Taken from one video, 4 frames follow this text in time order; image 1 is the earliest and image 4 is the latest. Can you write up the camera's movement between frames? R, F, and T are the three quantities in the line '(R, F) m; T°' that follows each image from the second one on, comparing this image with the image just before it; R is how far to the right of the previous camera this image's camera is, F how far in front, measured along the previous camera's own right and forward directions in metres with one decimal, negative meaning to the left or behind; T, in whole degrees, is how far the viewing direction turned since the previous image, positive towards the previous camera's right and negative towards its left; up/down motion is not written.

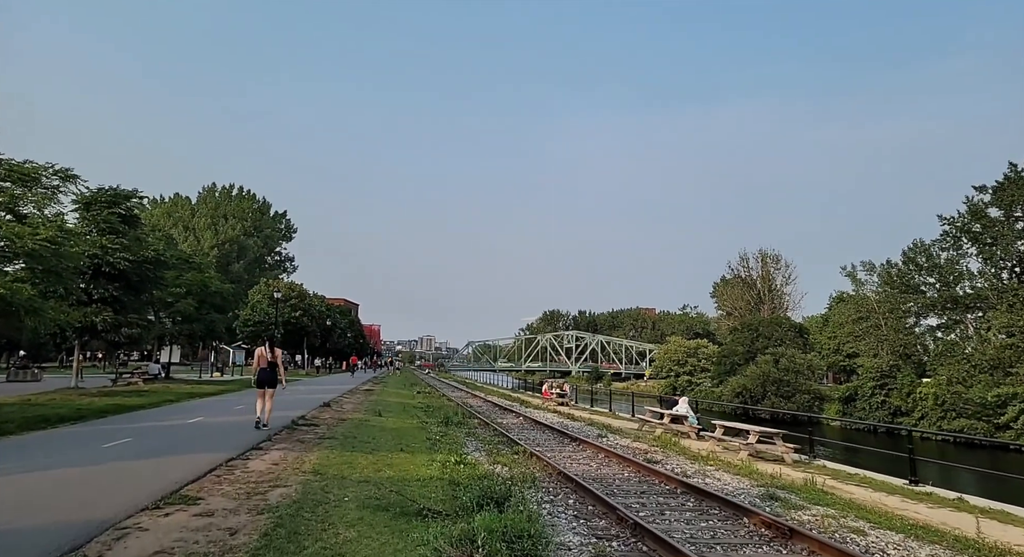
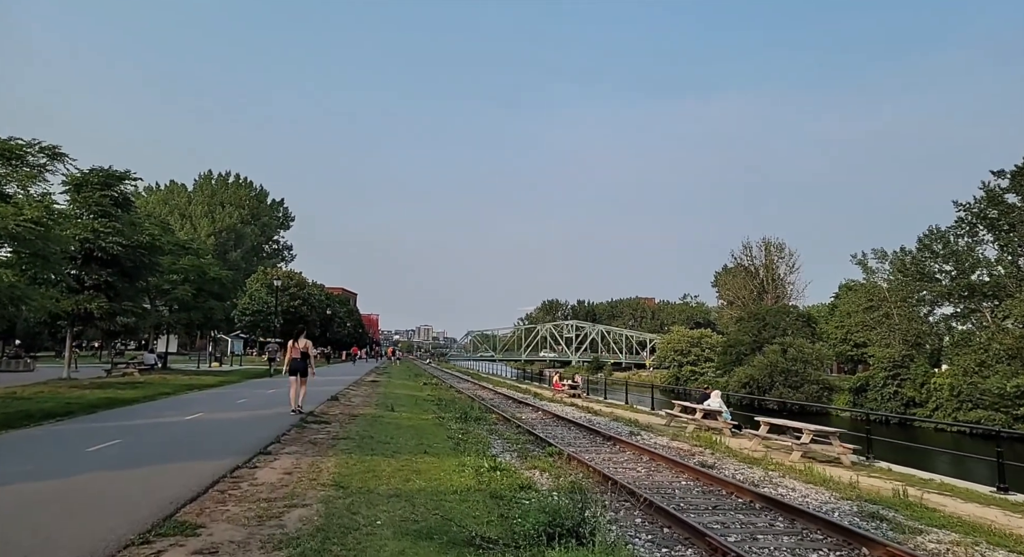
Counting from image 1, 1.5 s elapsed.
(-0.7, +1.4) m; 0°
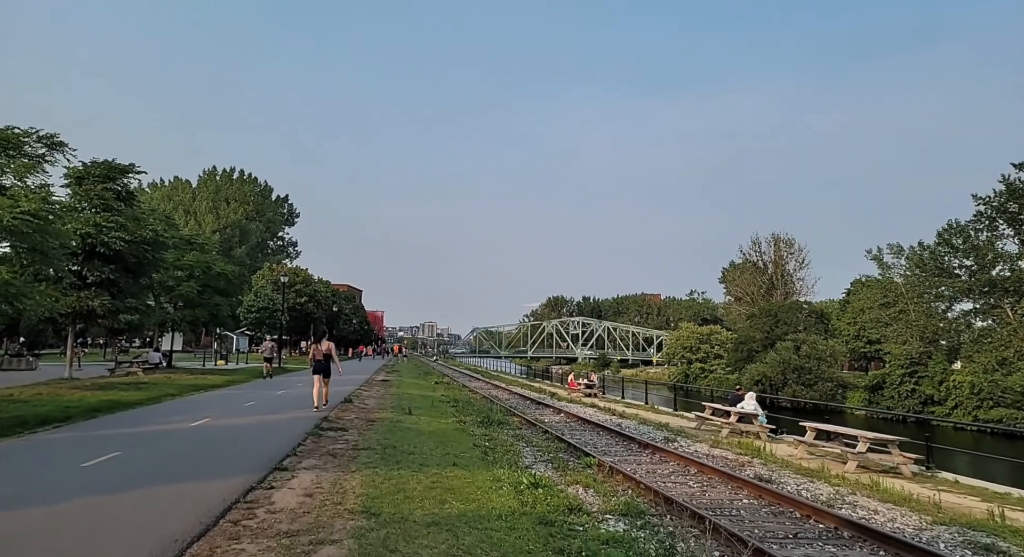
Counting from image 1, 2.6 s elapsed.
(-0.5, +1.0) m; 0°
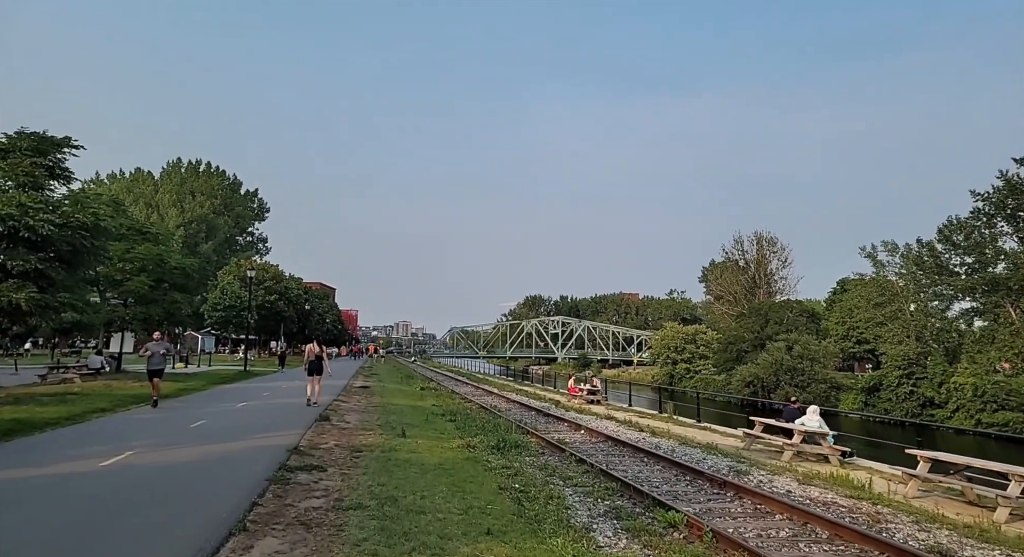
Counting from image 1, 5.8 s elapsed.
(-0.9, +3.5) m; +2°
